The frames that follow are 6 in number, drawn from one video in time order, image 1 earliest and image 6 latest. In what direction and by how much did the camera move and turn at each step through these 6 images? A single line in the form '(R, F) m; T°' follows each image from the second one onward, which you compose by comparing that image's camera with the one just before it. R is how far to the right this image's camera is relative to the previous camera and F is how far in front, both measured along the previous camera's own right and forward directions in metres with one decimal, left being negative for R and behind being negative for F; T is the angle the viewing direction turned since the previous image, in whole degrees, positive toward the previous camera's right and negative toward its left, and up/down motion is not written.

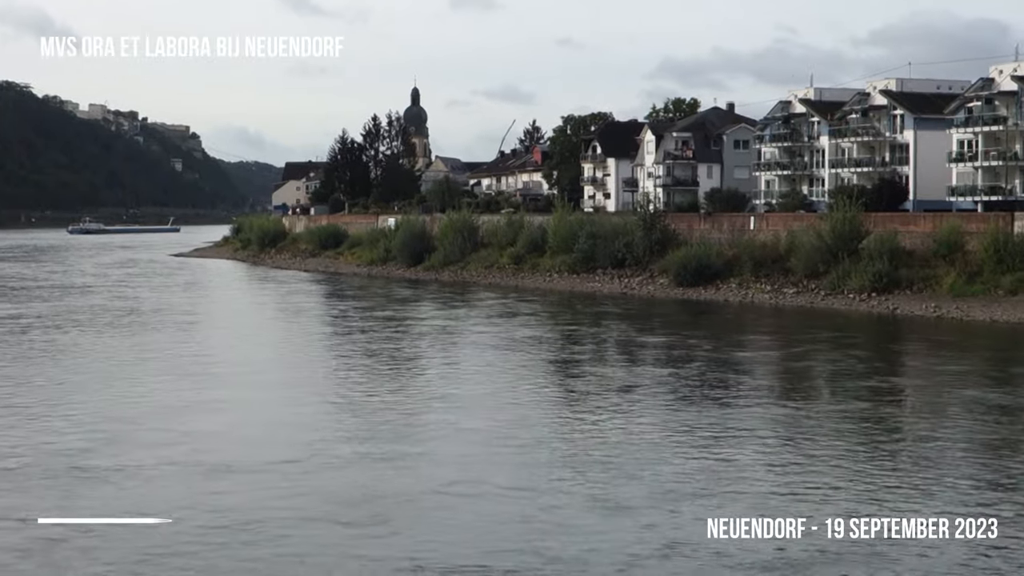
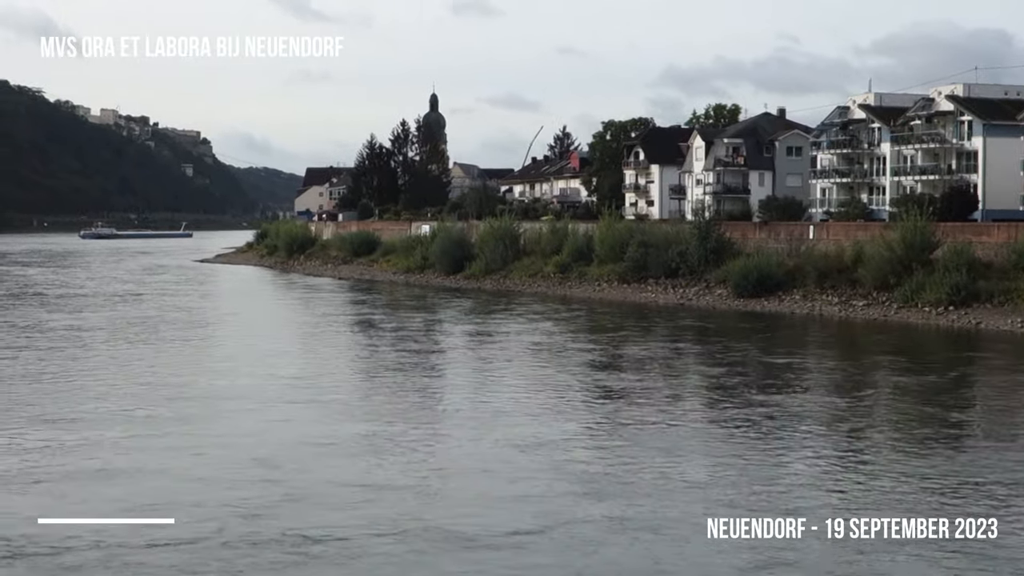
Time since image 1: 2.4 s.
(-1.8, +1.8) m; 0°
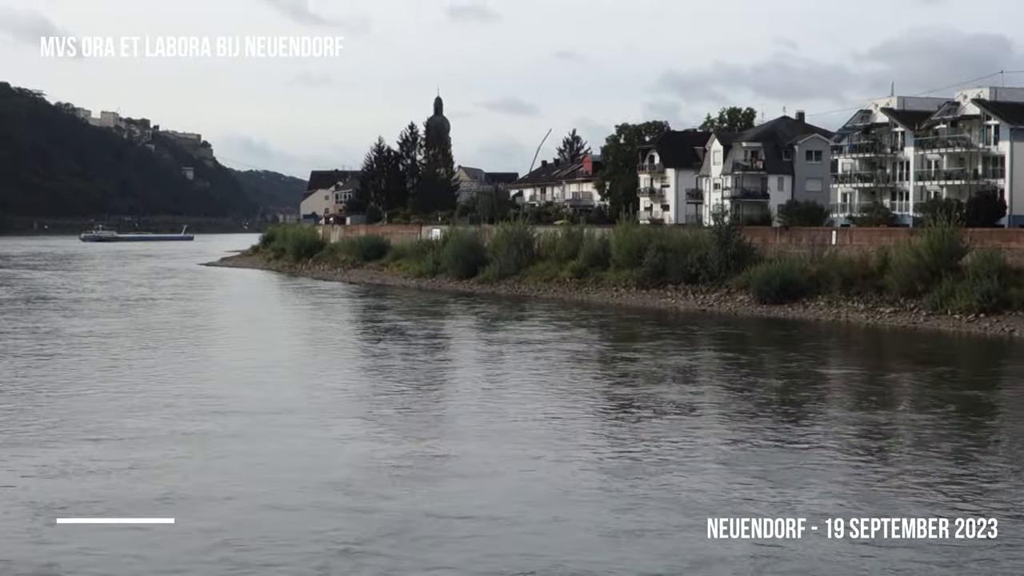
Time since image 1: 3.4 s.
(-0.8, +0.8) m; 0°
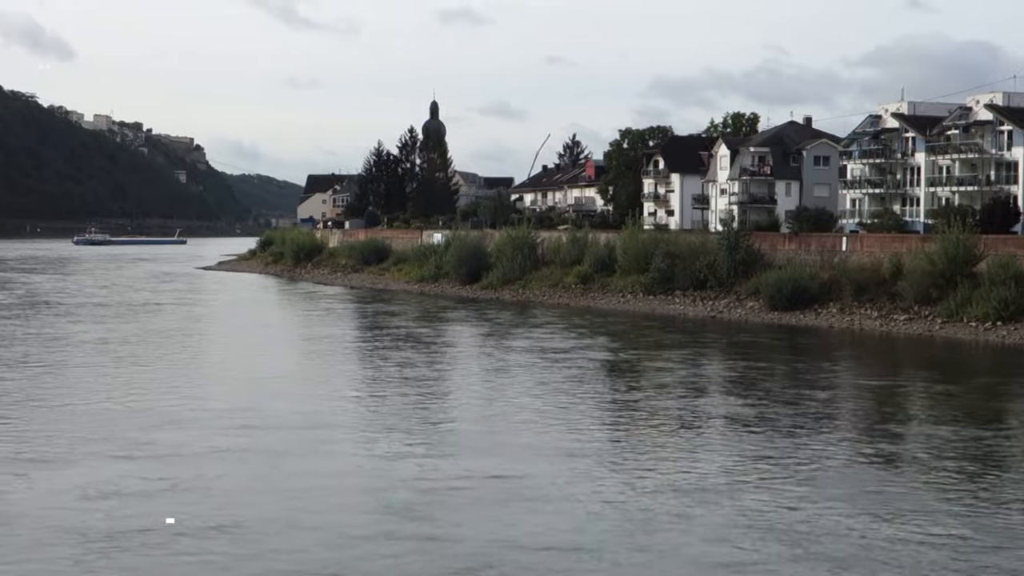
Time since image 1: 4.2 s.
(-0.6, +0.7) m; 0°
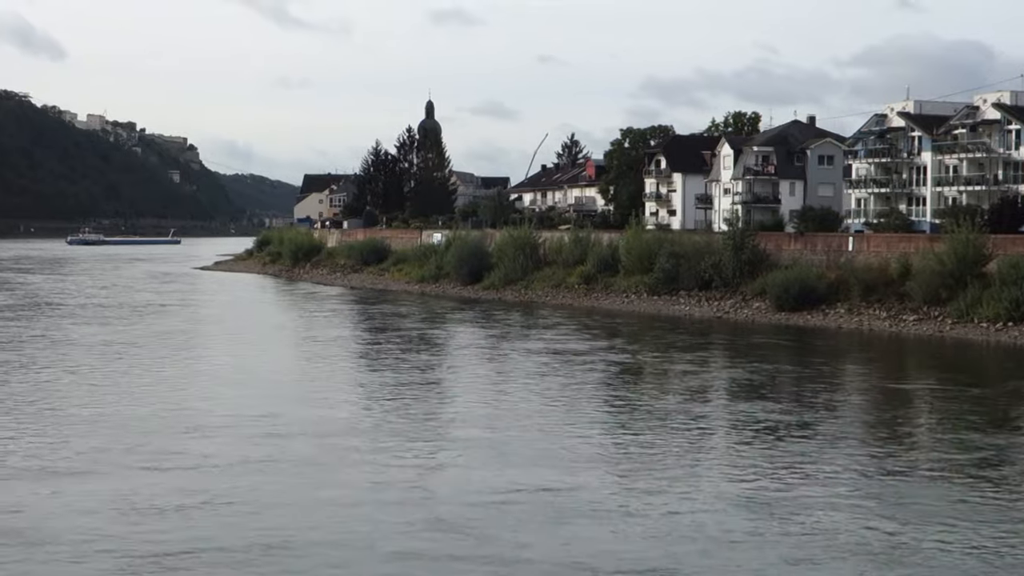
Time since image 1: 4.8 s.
(-0.4, +0.4) m; 0°
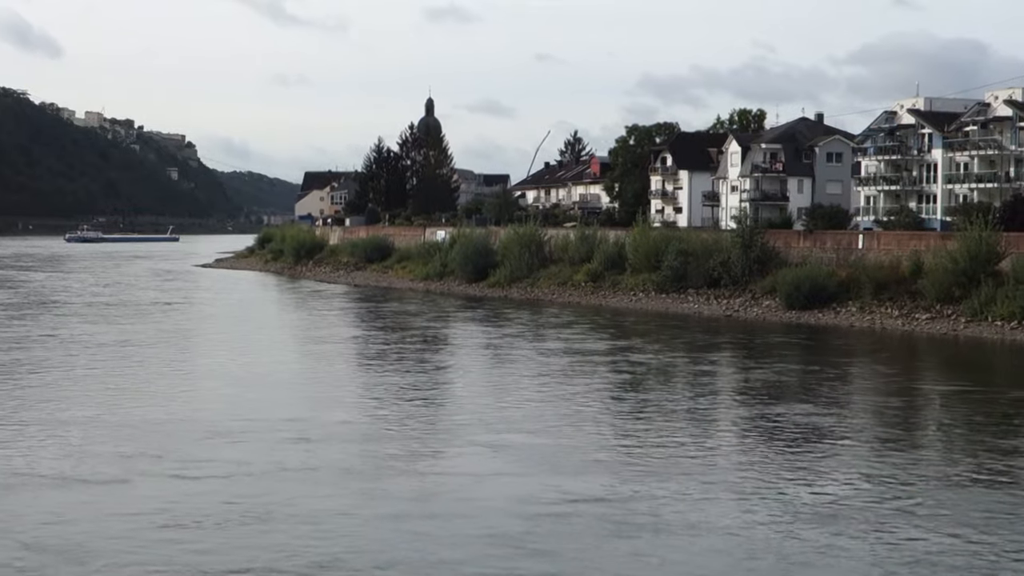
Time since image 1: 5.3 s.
(-0.4, +0.4) m; 0°
